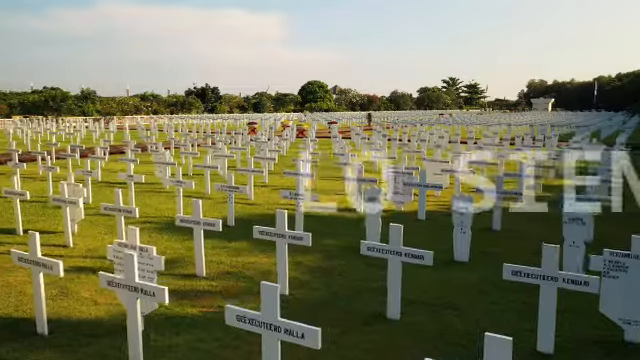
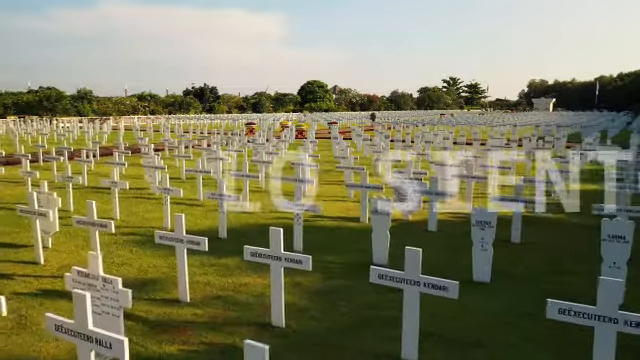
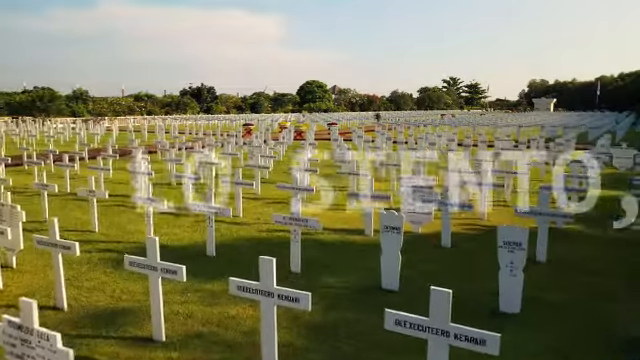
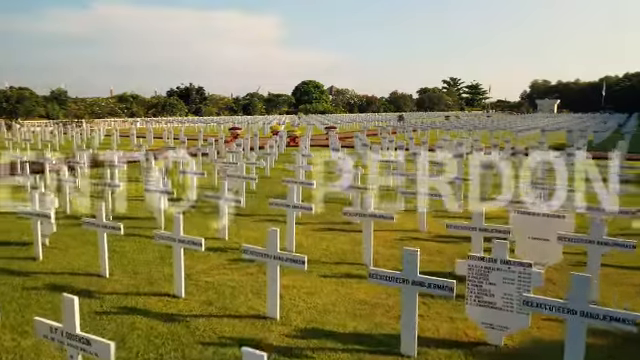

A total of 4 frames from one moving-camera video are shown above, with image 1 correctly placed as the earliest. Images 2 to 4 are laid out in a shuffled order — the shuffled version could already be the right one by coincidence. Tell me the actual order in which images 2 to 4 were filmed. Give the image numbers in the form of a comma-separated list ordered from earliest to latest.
2, 3, 4
